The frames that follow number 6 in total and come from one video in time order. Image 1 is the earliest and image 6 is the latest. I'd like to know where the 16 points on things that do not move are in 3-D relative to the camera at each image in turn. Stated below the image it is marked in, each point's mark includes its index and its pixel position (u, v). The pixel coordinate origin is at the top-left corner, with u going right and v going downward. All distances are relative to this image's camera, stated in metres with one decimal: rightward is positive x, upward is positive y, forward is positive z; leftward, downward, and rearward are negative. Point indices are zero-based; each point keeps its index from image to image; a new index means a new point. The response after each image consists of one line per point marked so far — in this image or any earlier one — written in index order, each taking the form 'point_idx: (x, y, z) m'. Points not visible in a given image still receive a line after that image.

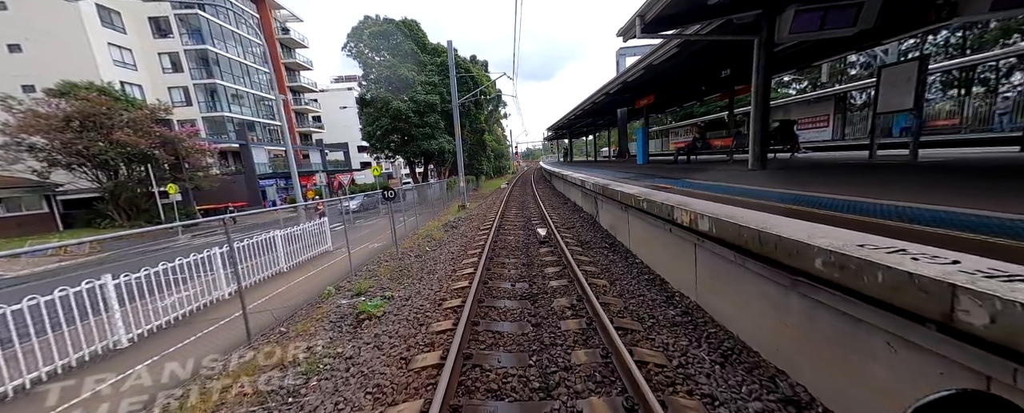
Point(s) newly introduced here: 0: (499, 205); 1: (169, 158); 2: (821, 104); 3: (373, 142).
0: (-0.6, +0.1, +14.5) m
1: (-14.3, +2.0, +14.7) m
2: (+12.9, +4.3, +15.0) m
3: (-6.8, +3.1, +16.6) m
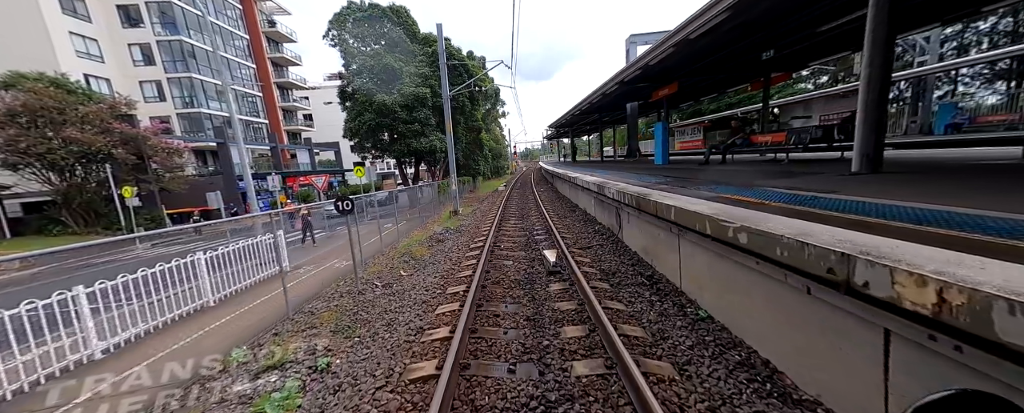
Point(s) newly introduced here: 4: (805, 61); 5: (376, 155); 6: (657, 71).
0: (-0.7, -0.1, +13.2) m
1: (-14.4, +1.8, +13.4) m
2: (+12.9, +4.2, +13.7) m
3: (-6.9, +3.0, +15.3) m
4: (+5.9, +2.9, +7.1) m
5: (-6.2, +2.3, +16.0) m
6: (+2.9, +2.8, +7.3) m
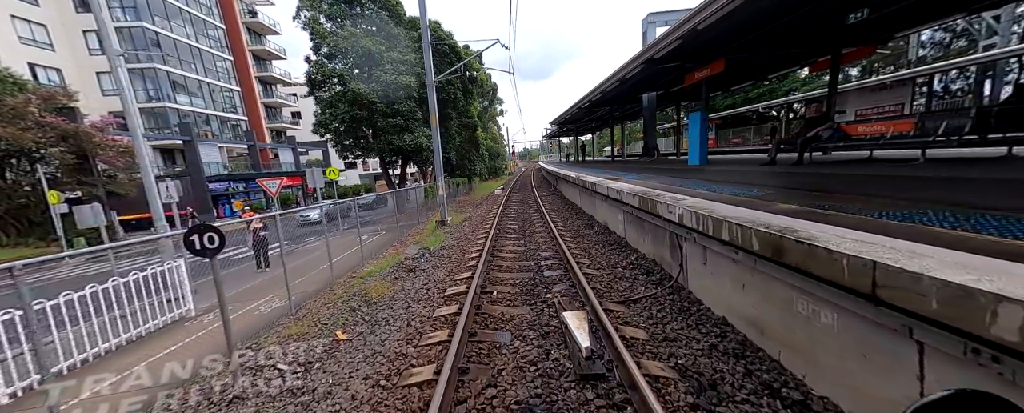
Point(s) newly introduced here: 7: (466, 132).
0: (-0.7, -0.3, +11.6) m
1: (-14.4, +1.6, +11.7) m
2: (+12.8, +4.0, +12.2) m
3: (-6.9, +2.8, +13.6) m
4: (+5.9, +2.7, +5.5) m
5: (-6.2, +2.1, +14.3) m
6: (+2.9, +2.5, +5.6) m
7: (-2.5, +4.1, +19.3) m
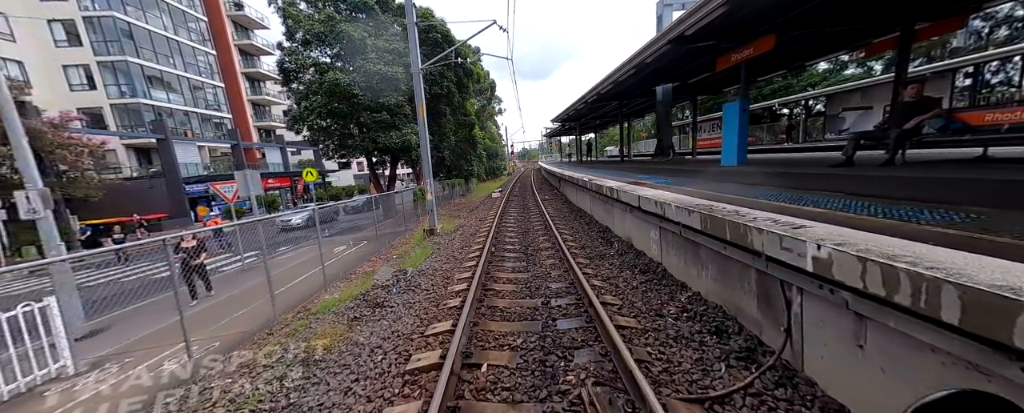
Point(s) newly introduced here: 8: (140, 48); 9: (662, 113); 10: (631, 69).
0: (-0.7, -0.5, +10.5) m
1: (-14.5, +1.5, +10.5) m
2: (+12.8, +3.8, +11.1) m
3: (-7.0, +2.6, +12.5) m
4: (+5.9, +2.6, +4.4) m
5: (-6.3, +2.0, +13.2) m
6: (+2.9, +2.4, +4.5) m
7: (-2.5, +3.9, +18.2) m
8: (-20.3, +8.7, +19.2) m
9: (+4.1, +2.6, +9.7) m
10: (+2.3, +2.7, +6.9) m
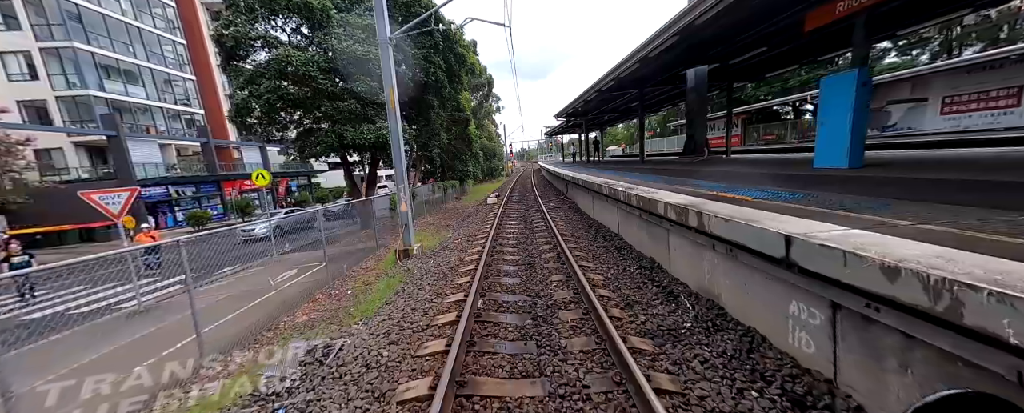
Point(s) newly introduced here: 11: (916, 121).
0: (-0.8, -0.7, +8.7) m
1: (-14.5, +1.2, +8.7) m
2: (+12.7, +3.6, +9.4) m
3: (-7.0, +2.4, +10.7) m
4: (+5.8, +2.4, +2.7) m
5: (-6.3, +1.7, +11.4) m
6: (+2.9, +2.2, +2.8) m
7: (-2.6, +3.7, +16.4) m
8: (-20.4, +8.4, +17.4) m
9: (+4.1, +2.4, +8.0) m
10: (+2.3, +2.5, +5.1) m
11: (+13.1, +2.8, +11.5) m
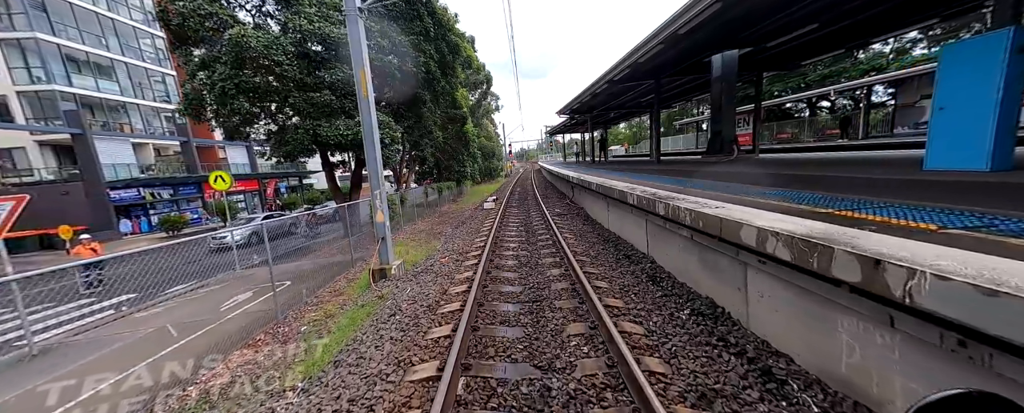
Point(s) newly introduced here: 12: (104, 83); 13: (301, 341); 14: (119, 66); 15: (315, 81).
0: (-0.8, -0.8, +7.7) m
1: (-14.5, +1.1, +7.7) m
2: (+12.7, +3.5, +8.4) m
3: (-7.0, +2.2, +9.7) m
4: (+5.8, +2.2, +1.7) m
5: (-6.3, +1.6, +10.4) m
6: (+2.9, +2.1, +1.7) m
7: (-2.6, +3.6, +15.4) m
8: (-20.4, +8.3, +16.3) m
9: (+4.0, +2.2, +6.9) m
10: (+2.3, +2.3, +4.1) m
11: (+13.1, +2.7, +10.5) m
12: (-20.2, +6.2, +18.0) m
13: (-2.7, -1.6, +4.5) m
14: (-20.2, +7.3, +18.8) m
15: (-4.5, +3.1, +9.1) m
